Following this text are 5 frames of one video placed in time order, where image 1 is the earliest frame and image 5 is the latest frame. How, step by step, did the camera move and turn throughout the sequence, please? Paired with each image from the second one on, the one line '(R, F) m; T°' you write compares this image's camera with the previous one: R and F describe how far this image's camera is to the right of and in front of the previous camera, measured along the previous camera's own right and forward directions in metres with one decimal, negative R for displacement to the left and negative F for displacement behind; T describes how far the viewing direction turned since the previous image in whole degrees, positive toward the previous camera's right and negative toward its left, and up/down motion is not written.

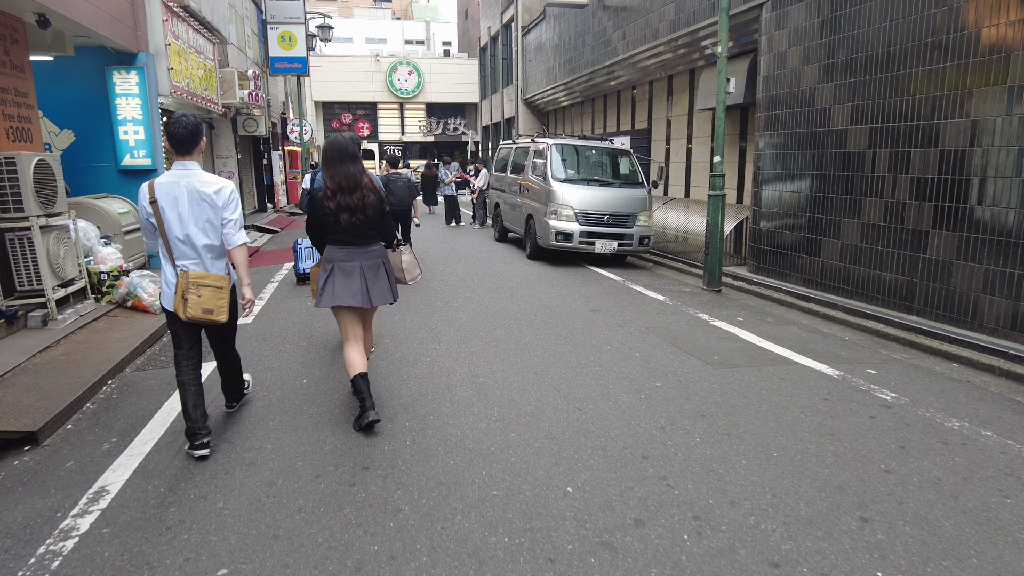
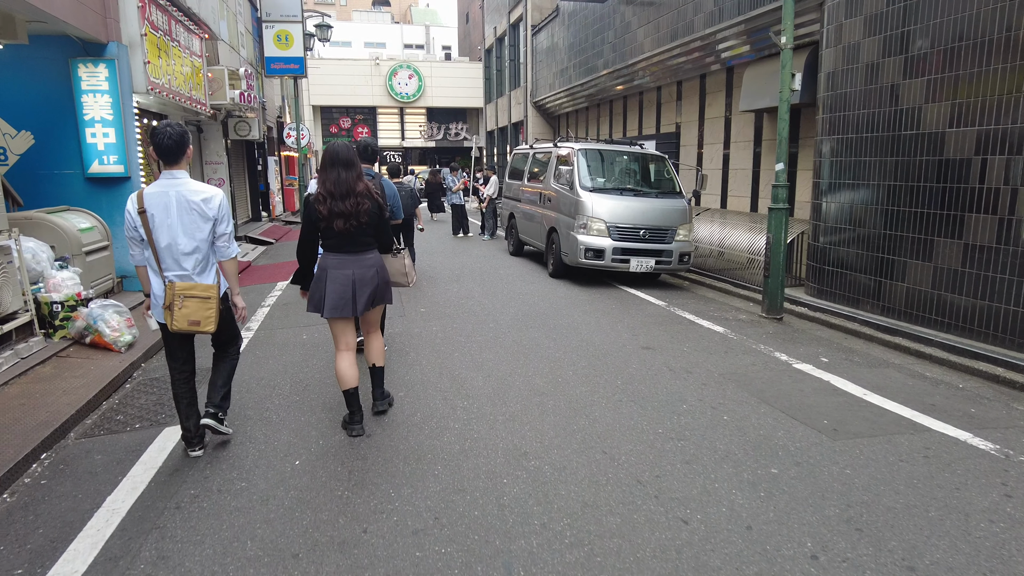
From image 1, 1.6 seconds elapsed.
(-0.3, +1.2) m; 0°
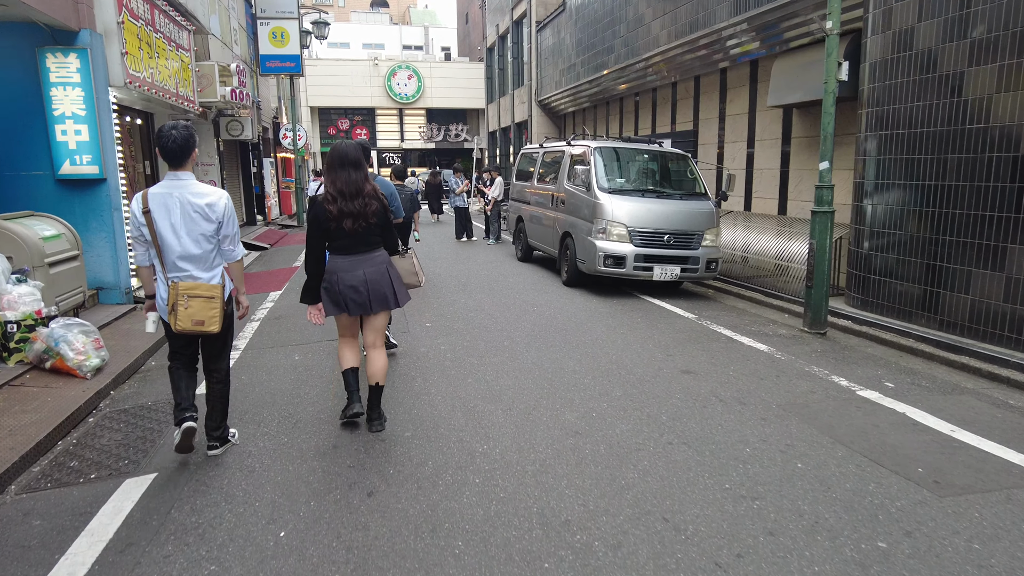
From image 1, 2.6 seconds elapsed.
(-0.2, +0.7) m; 0°
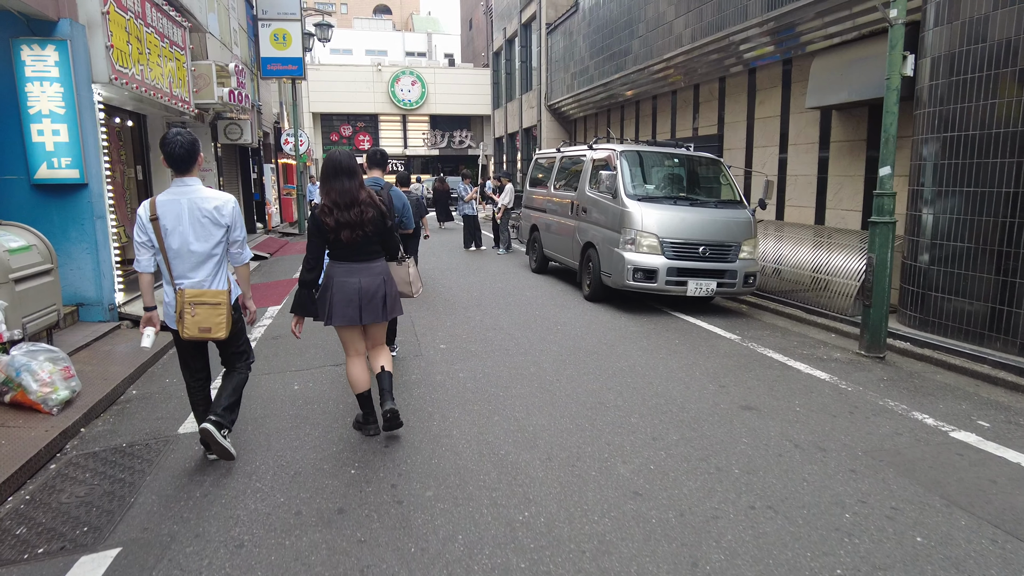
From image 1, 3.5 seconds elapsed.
(-0.2, +0.7) m; 0°
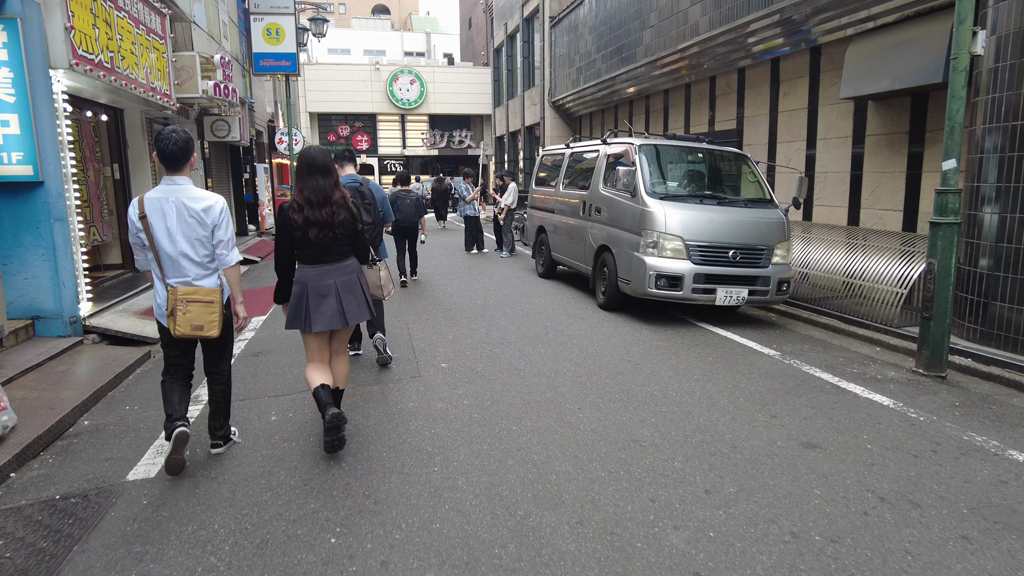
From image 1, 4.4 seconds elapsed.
(-0.1, +0.7) m; 0°
